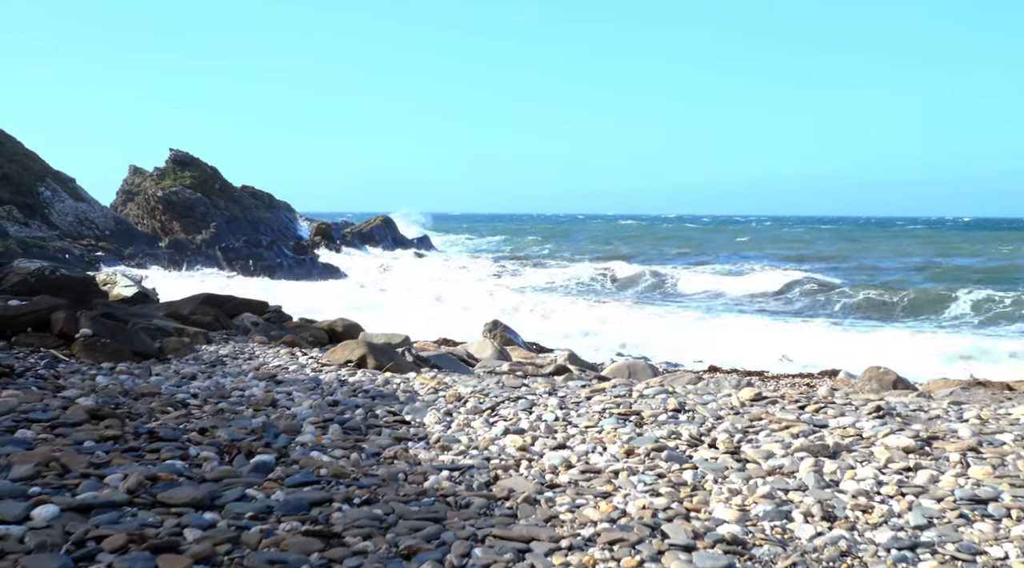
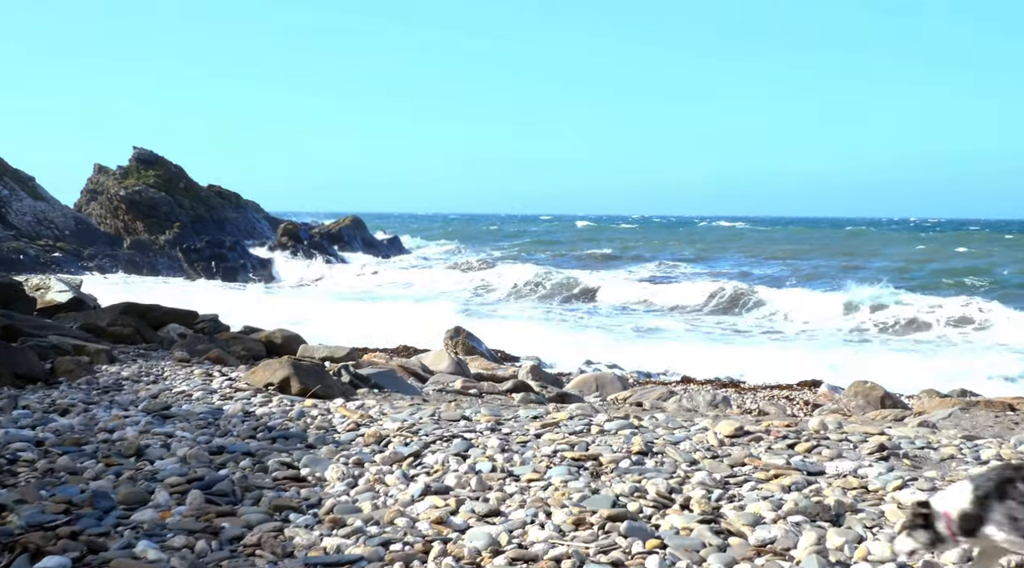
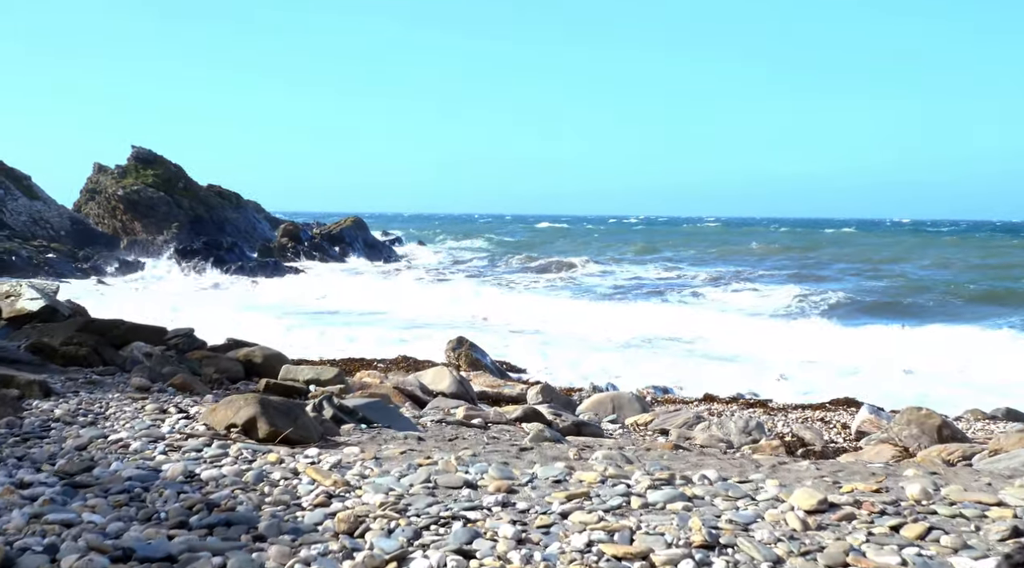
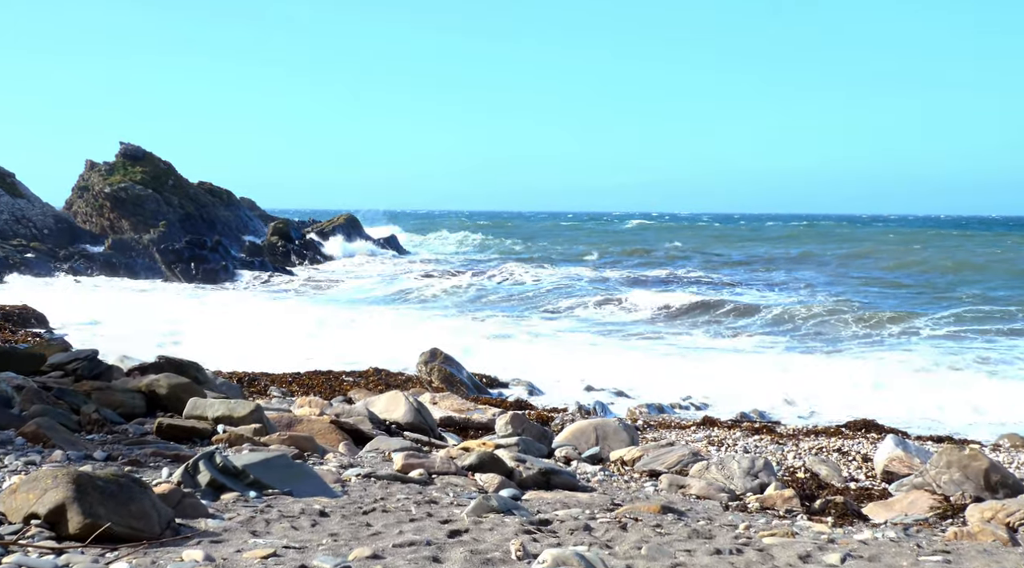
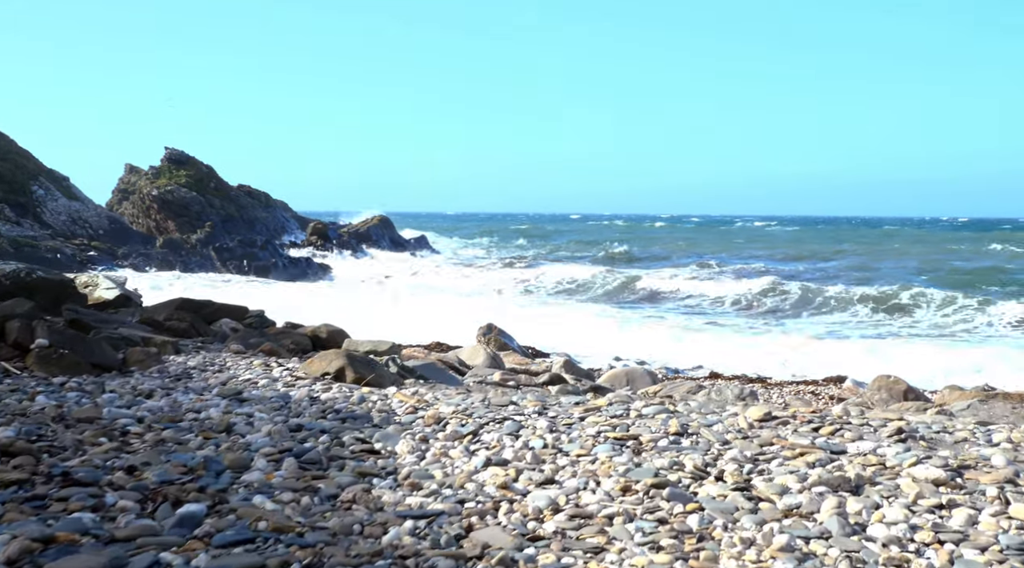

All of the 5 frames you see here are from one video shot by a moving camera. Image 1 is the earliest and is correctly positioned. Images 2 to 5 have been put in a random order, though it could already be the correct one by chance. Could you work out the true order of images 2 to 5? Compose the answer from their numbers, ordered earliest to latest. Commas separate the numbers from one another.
5, 2, 3, 4
